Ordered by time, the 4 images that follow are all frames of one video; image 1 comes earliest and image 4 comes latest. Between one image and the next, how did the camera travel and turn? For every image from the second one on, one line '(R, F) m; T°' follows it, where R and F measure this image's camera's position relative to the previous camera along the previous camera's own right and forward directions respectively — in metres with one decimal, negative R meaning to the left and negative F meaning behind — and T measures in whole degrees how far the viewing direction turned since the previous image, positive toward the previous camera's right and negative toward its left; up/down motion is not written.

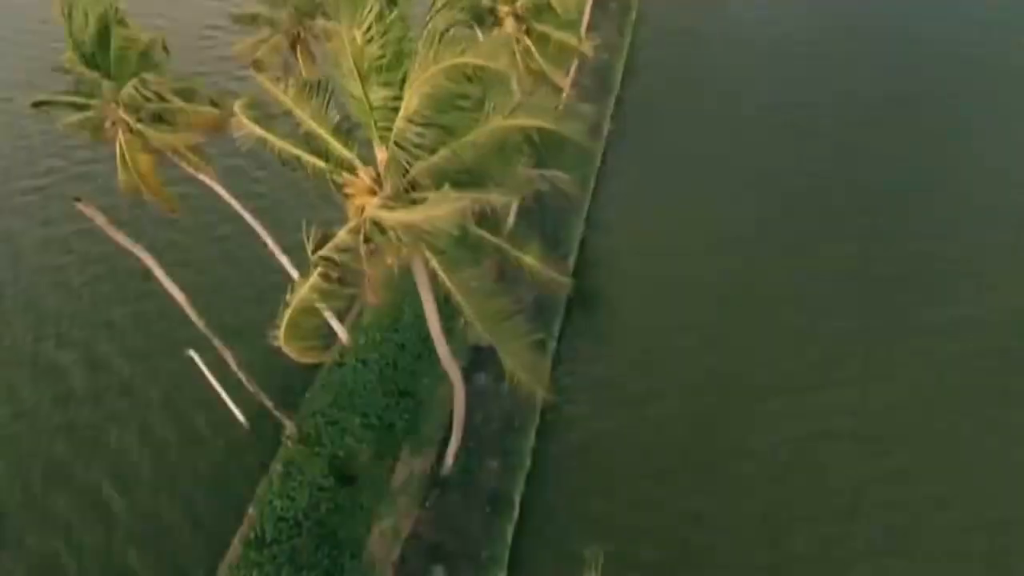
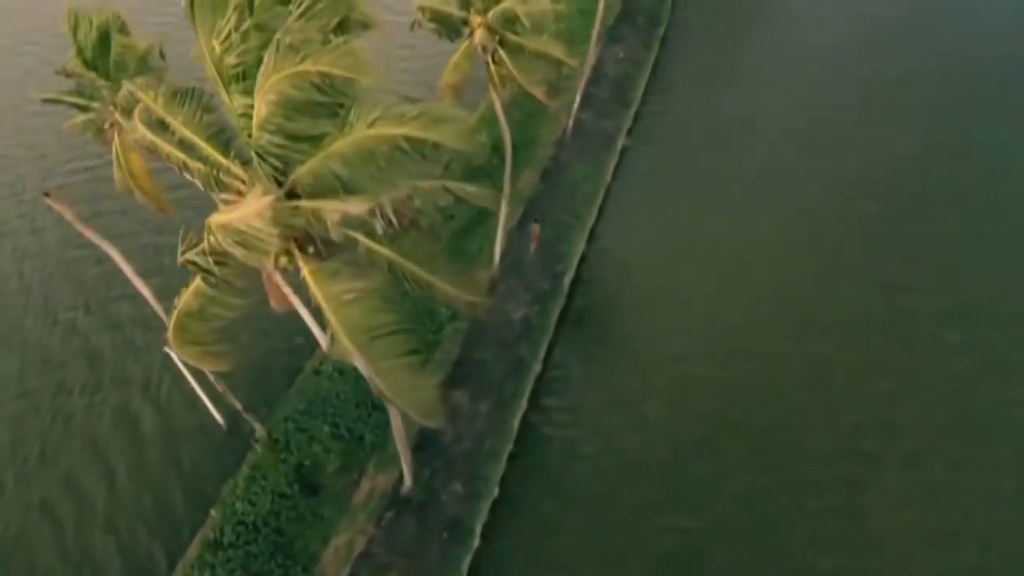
(+1.9, +0.3) m; -7°
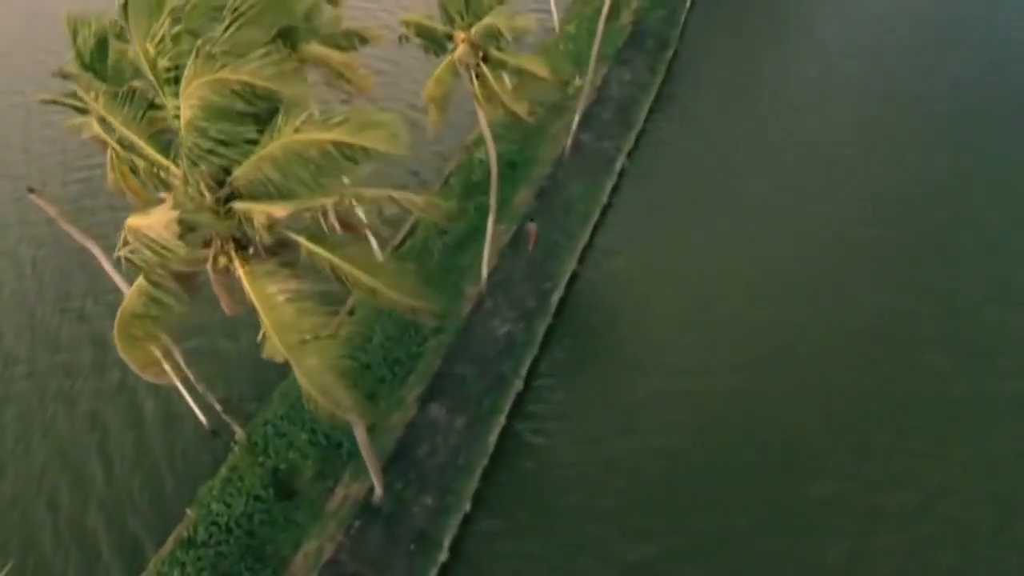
(+1.0, 0.0) m; -3°
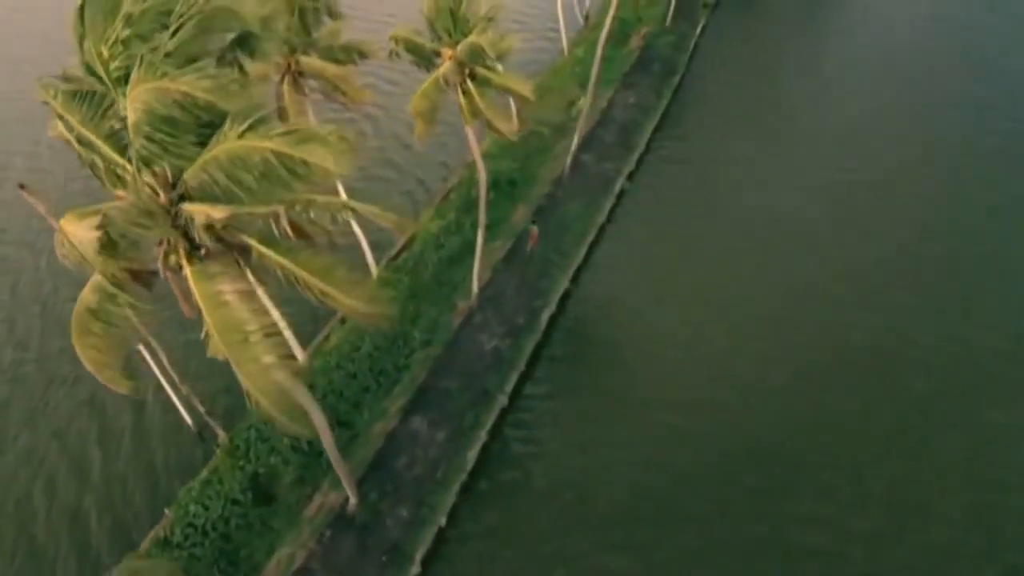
(+0.8, 0.0) m; -3°
